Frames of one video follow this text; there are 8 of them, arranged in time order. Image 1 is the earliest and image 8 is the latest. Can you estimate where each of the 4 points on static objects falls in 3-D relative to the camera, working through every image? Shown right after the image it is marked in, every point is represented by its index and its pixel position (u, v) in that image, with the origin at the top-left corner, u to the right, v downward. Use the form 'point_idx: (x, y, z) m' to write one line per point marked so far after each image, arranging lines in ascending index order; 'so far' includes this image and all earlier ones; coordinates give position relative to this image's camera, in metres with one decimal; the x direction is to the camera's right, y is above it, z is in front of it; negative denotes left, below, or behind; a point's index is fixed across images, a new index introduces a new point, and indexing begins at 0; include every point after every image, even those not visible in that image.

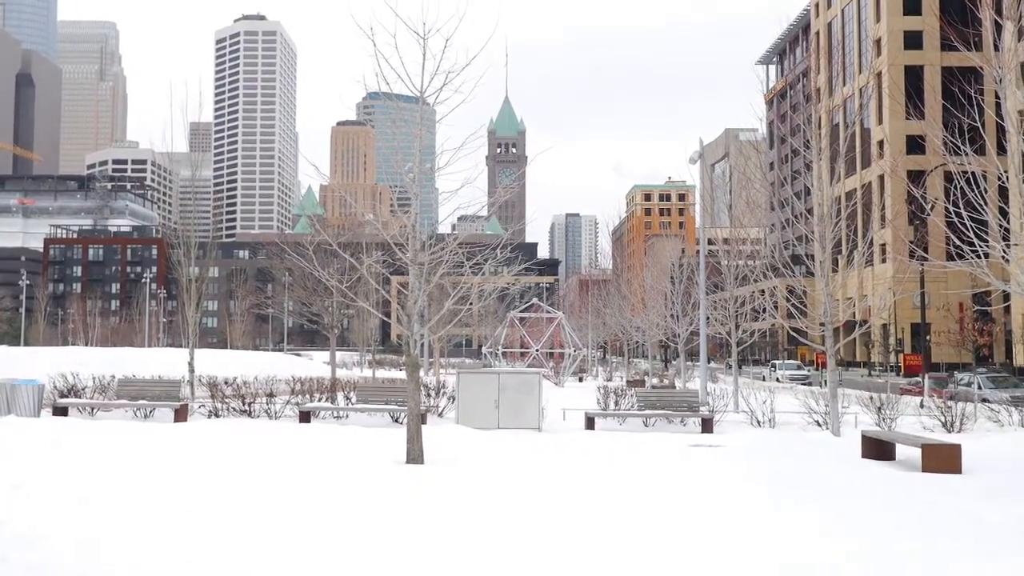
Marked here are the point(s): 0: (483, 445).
0: (-0.3, -2.3, +12.3) m
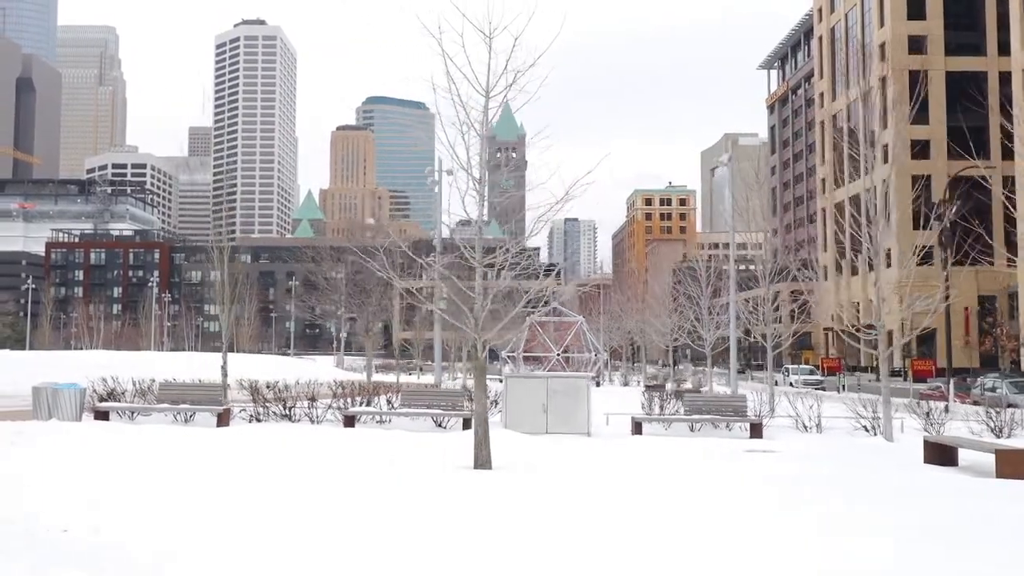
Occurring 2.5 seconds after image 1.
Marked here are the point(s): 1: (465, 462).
0: (+0.4, -2.4, +12.2) m
1: (-0.8, -2.4, +11.5) m
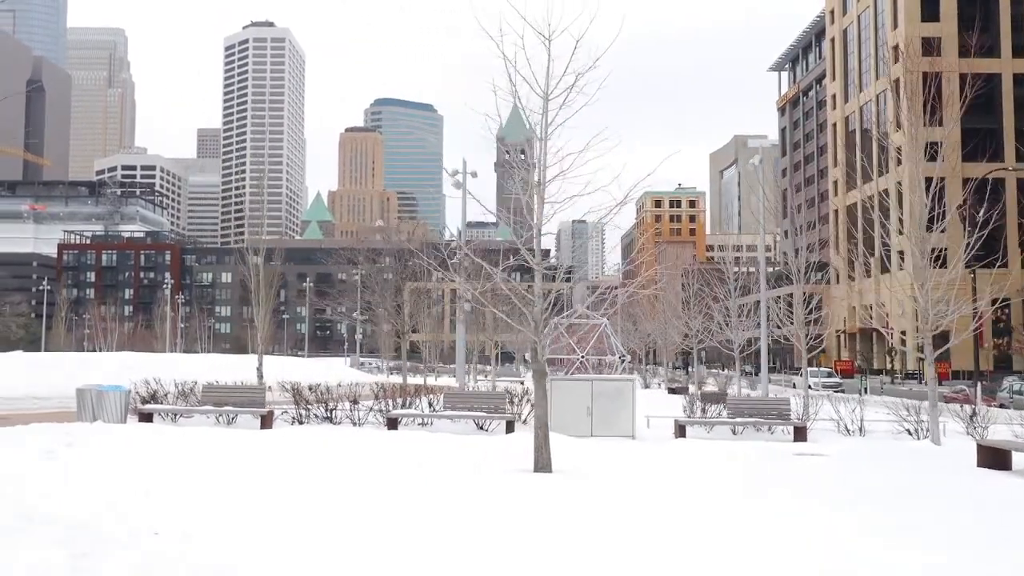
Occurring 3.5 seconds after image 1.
0: (+1.1, -2.4, +12.1) m
1: (-0.2, -2.4, +11.5) m
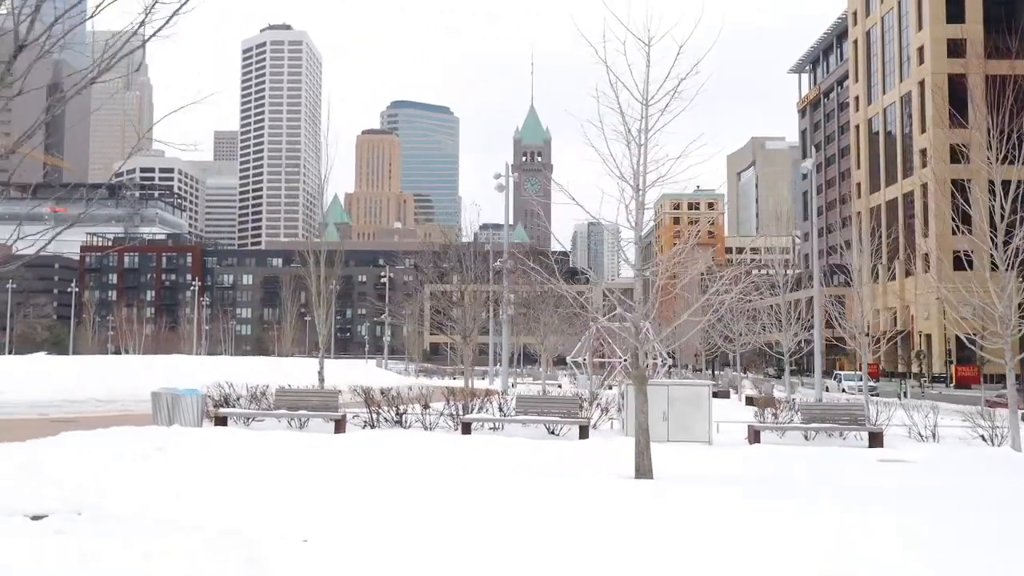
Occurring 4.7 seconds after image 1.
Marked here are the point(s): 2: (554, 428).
0: (+2.2, -2.5, +12.1) m
1: (+0.9, -2.5, +11.5) m
2: (+0.7, -2.3, +13.7) m
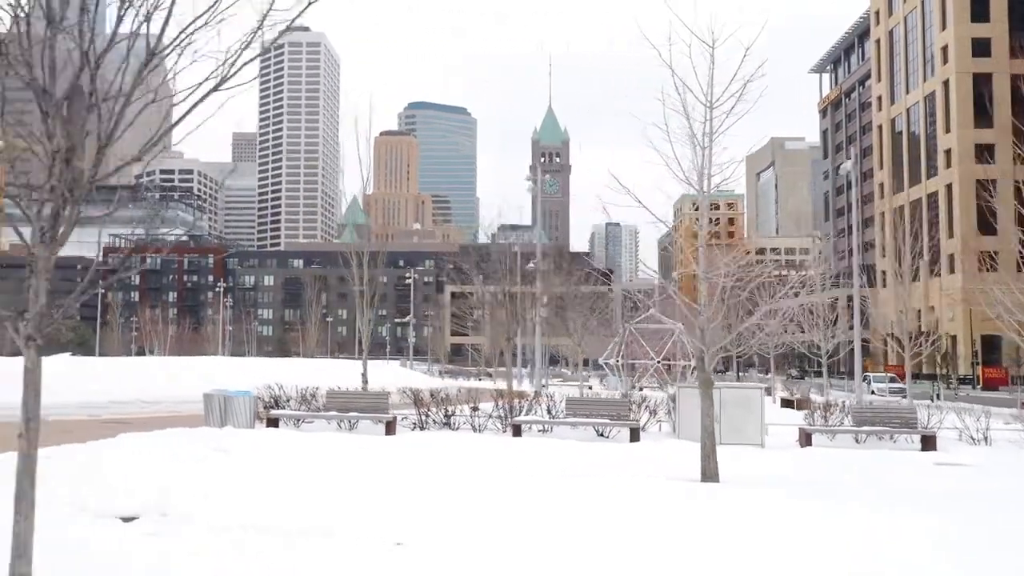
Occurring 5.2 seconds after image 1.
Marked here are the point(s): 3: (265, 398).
0: (+3.0, -2.5, +12.1) m
1: (+1.7, -2.5, +11.5) m
2: (+1.5, -2.3, +13.7) m
3: (-4.3, -1.9, +14.6) m
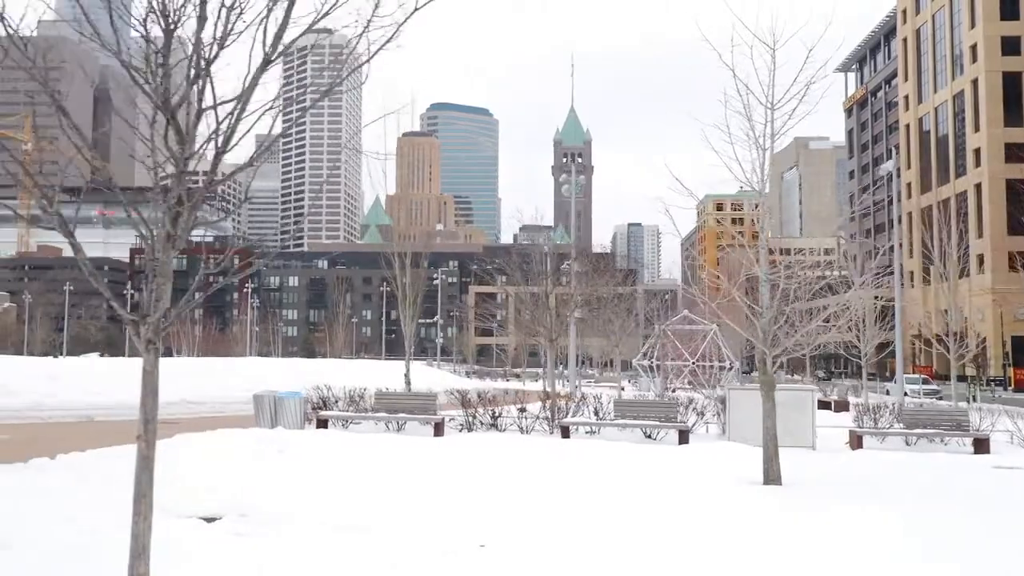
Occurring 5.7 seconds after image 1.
0: (+3.7, -2.5, +12.0) m
1: (+2.4, -2.5, +11.5) m
2: (+2.2, -2.4, +13.7) m
3: (-3.6, -2.0, +14.7) m
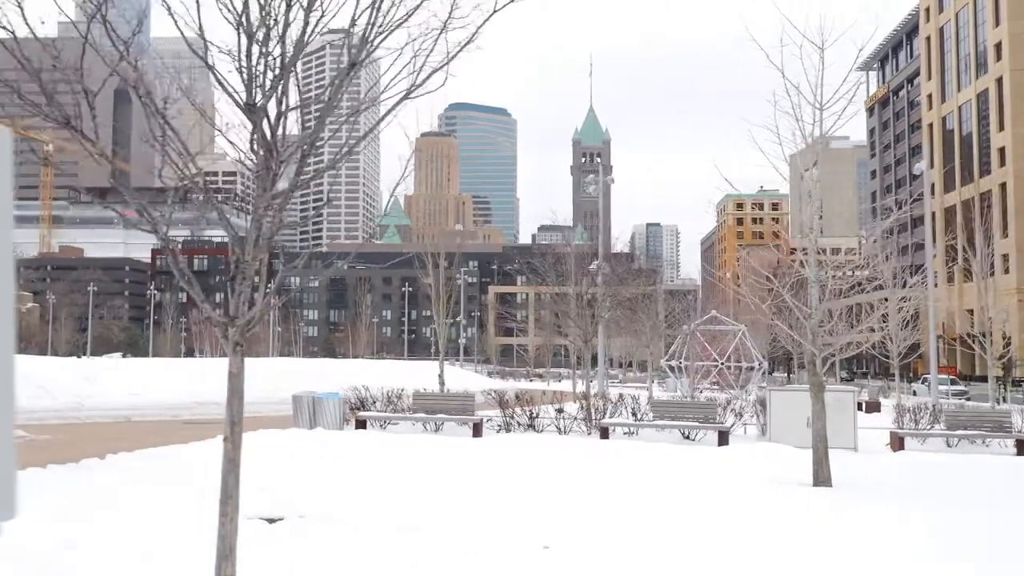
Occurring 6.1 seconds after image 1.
0: (+4.3, -2.6, +11.9) m
1: (+3.0, -2.5, +11.4) m
2: (+2.8, -2.4, +13.6) m
3: (-2.9, -2.0, +14.8) m
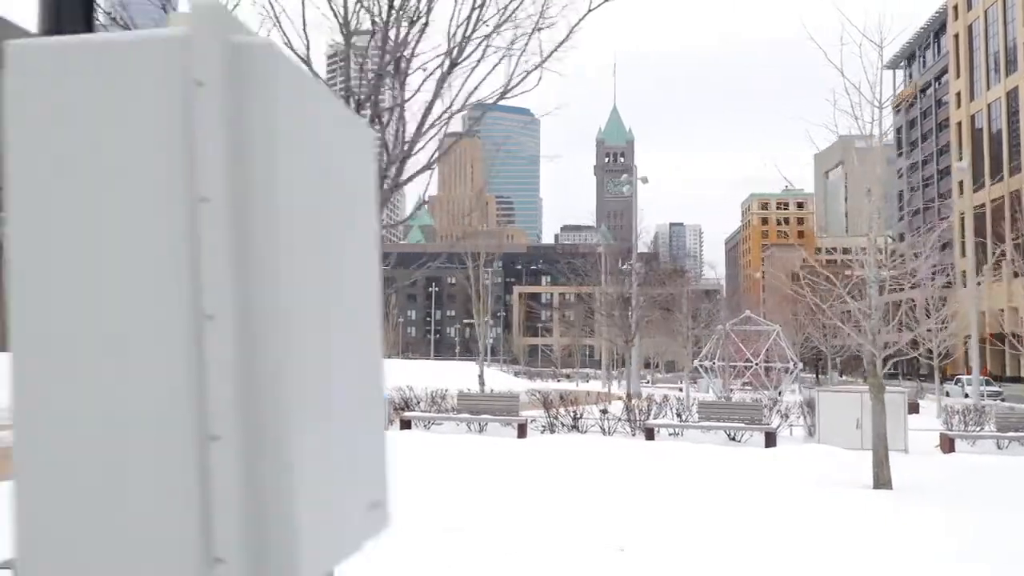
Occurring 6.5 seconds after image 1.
0: (+5.0, -2.6, +11.8) m
1: (+3.6, -2.5, +11.3) m
2: (+3.6, -2.4, +13.5) m
3: (-2.2, -2.0, +14.9) m
